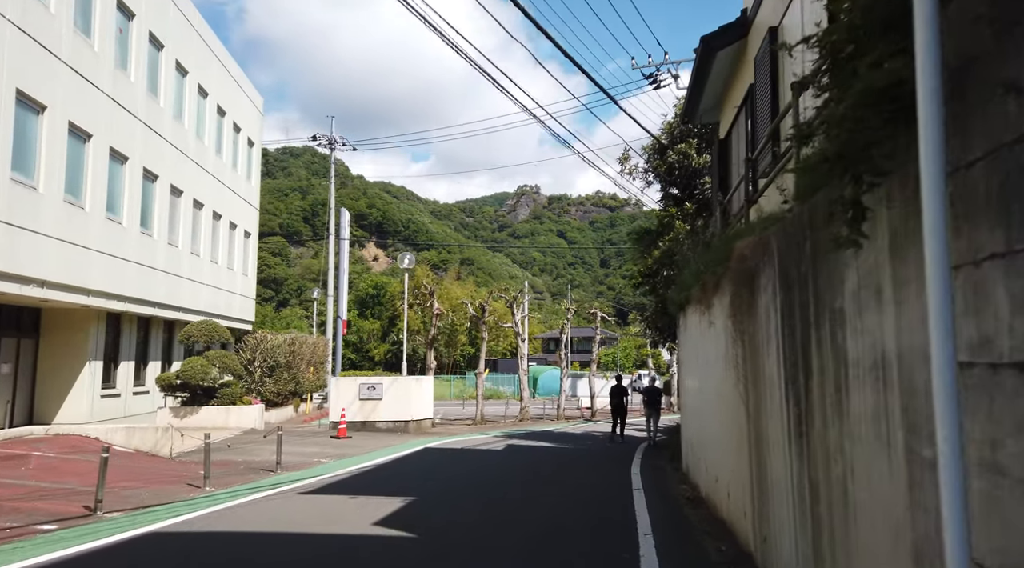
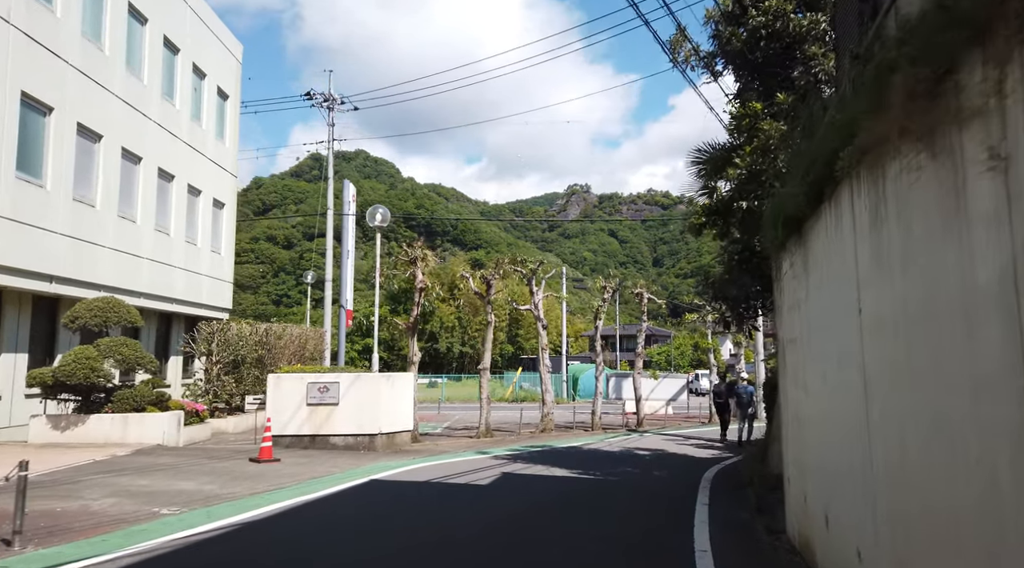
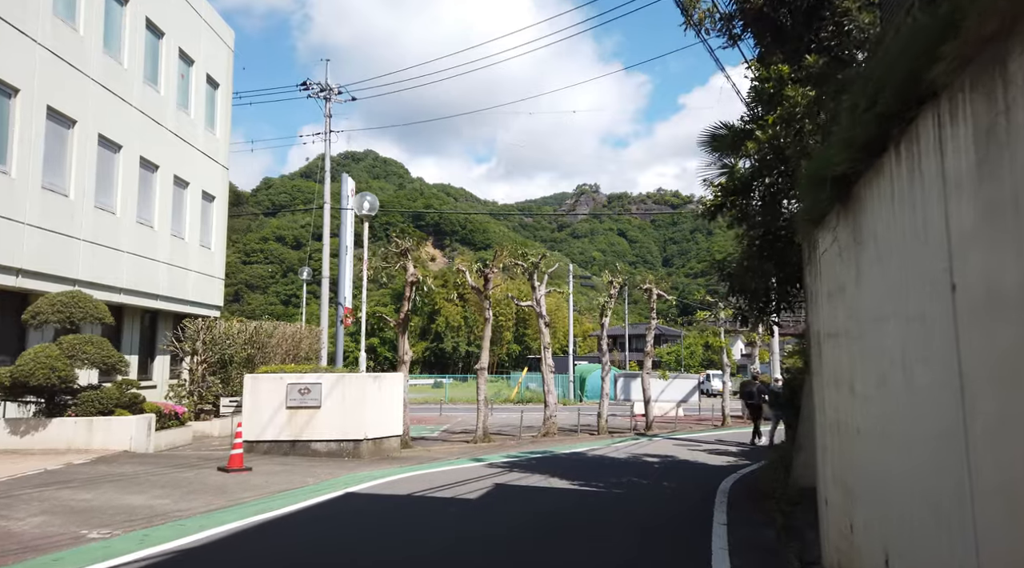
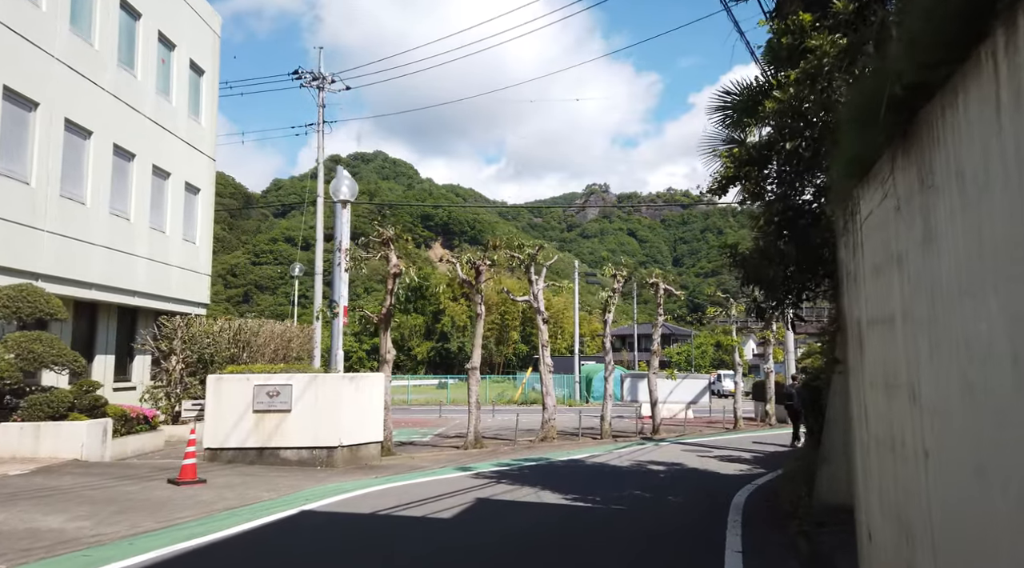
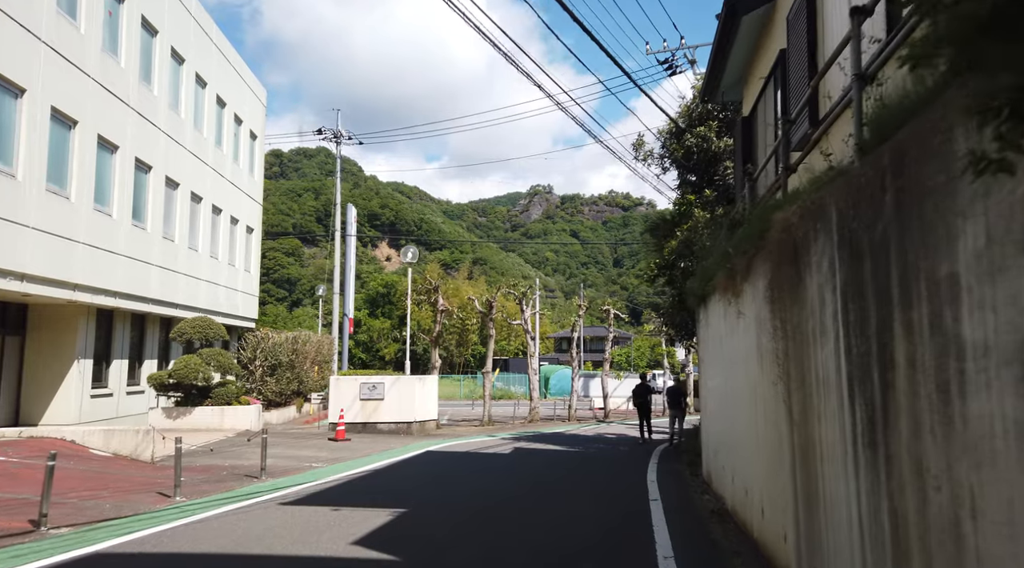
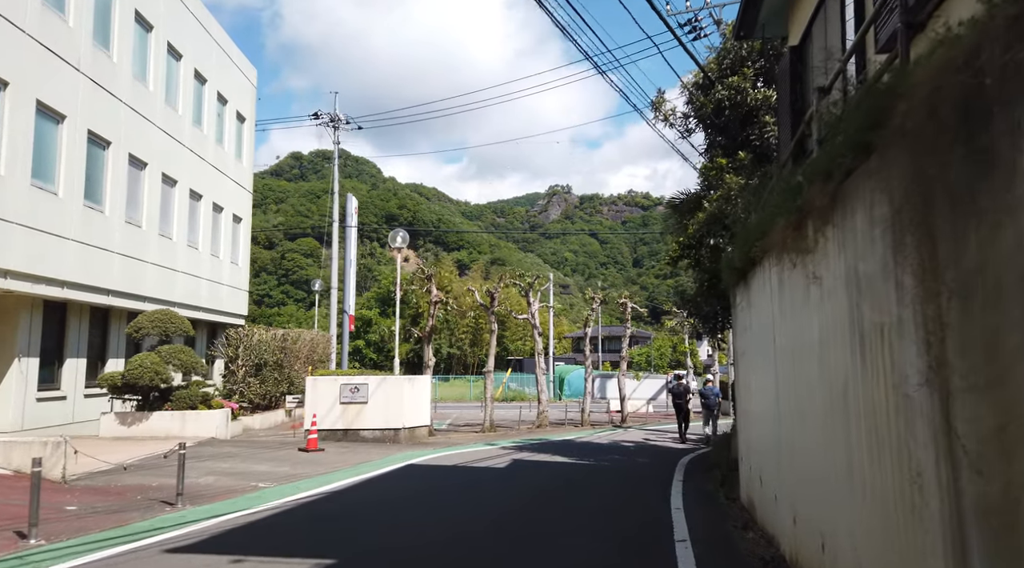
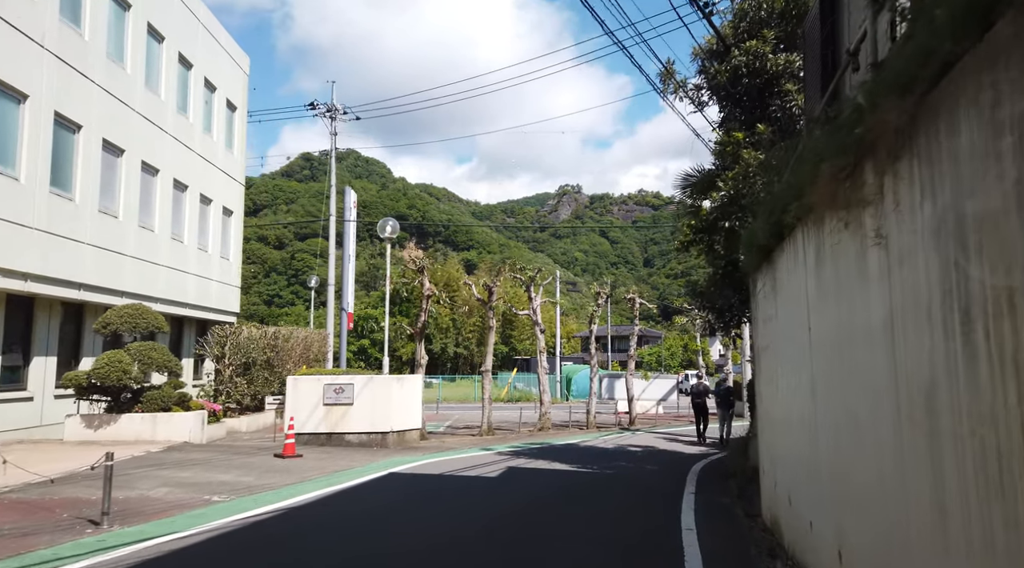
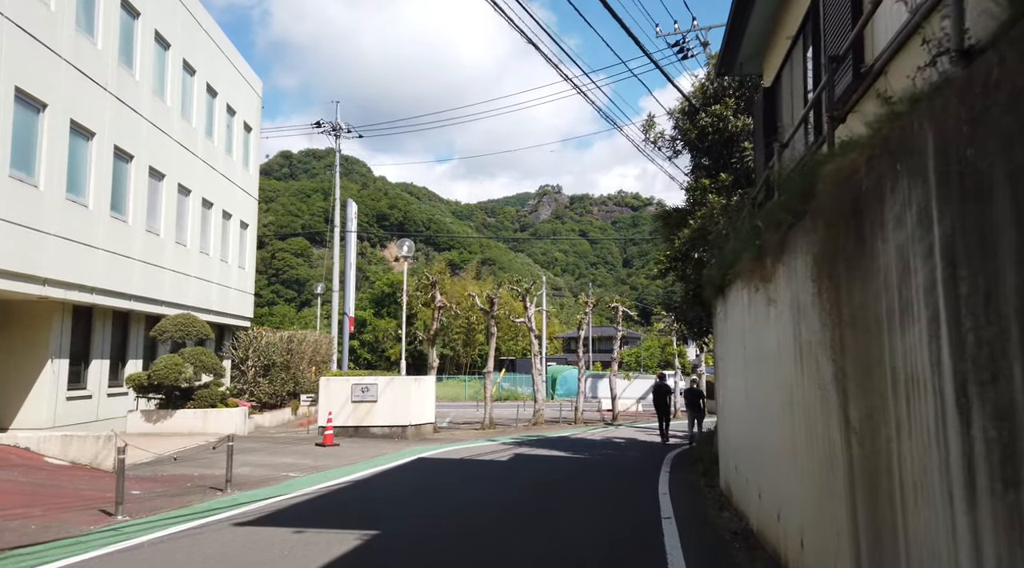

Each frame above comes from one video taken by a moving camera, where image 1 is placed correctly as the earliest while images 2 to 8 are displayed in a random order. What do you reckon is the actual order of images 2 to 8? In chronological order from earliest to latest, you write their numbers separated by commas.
5, 8, 6, 7, 2, 3, 4
